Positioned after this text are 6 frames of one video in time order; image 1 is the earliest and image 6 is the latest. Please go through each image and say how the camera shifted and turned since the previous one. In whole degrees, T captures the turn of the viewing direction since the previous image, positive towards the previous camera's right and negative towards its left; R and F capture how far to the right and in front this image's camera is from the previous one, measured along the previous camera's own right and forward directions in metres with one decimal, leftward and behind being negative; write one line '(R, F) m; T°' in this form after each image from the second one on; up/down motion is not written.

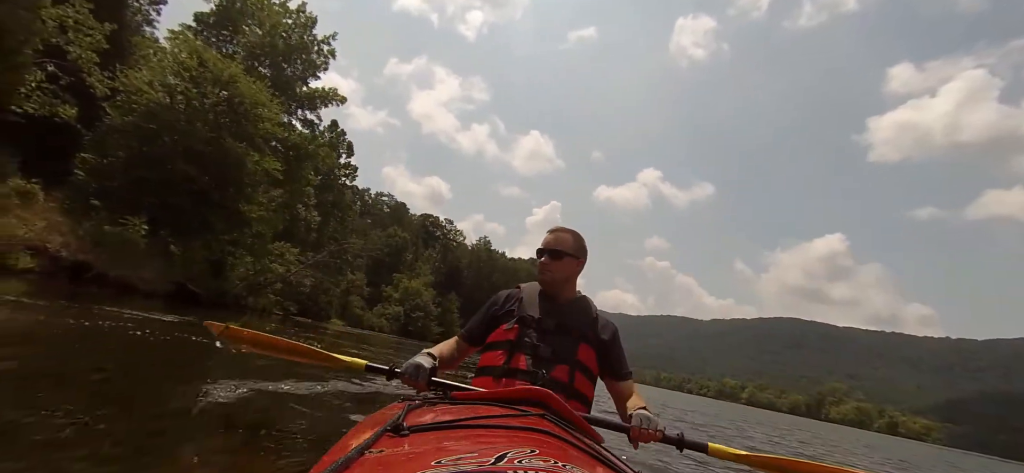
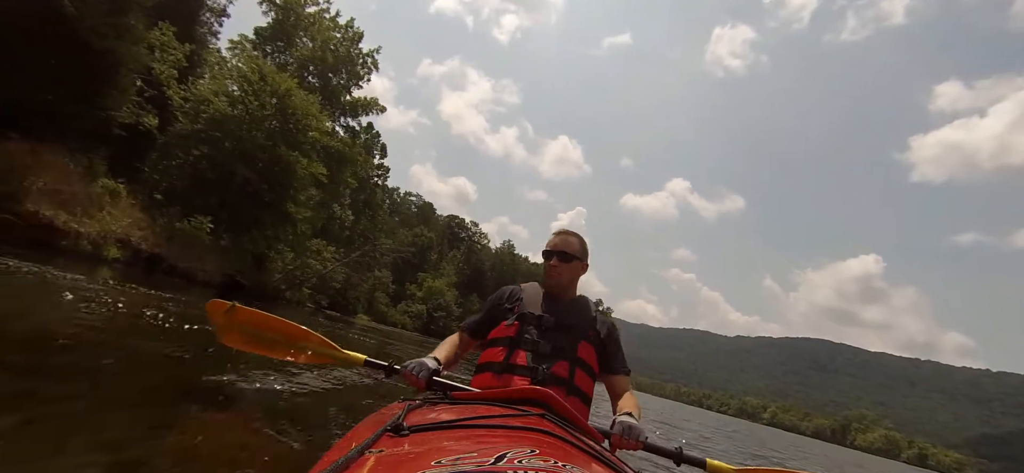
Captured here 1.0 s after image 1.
(0.0, -0.9) m; -3°
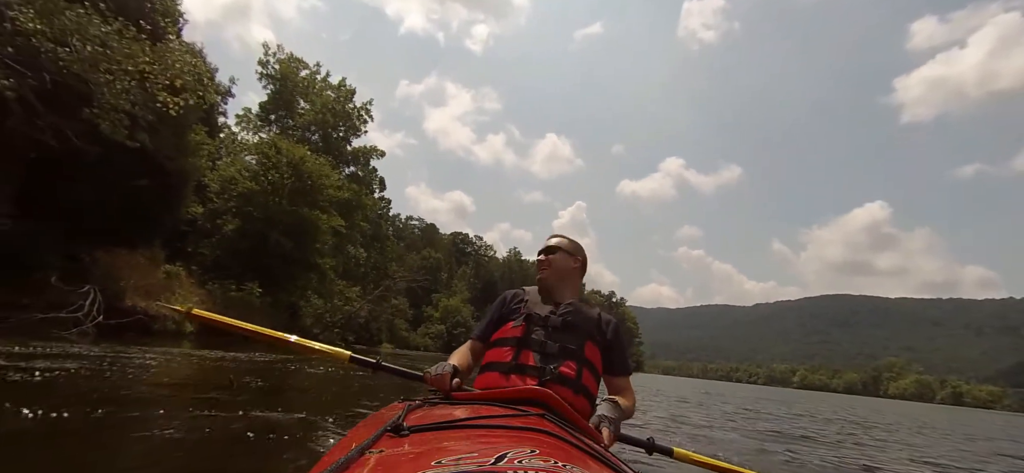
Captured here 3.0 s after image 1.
(0.0, -1.7) m; 0°
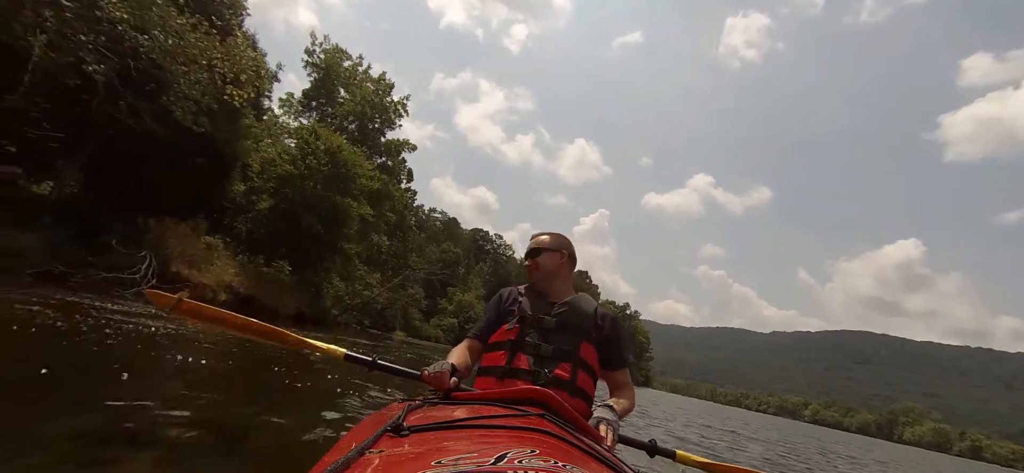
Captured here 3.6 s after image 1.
(0.0, -0.5) m; -2°
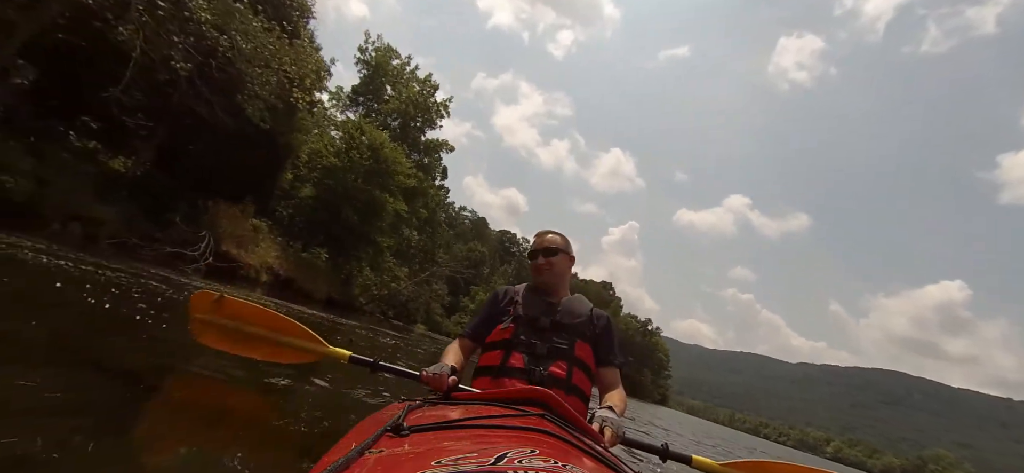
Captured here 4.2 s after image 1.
(0.0, -0.5) m; -3°
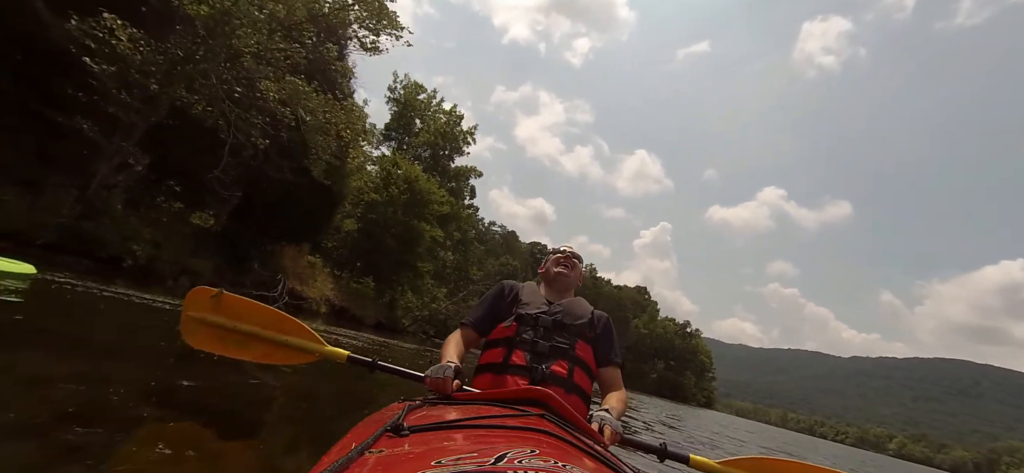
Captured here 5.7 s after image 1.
(0.0, -1.2) m; -3°
